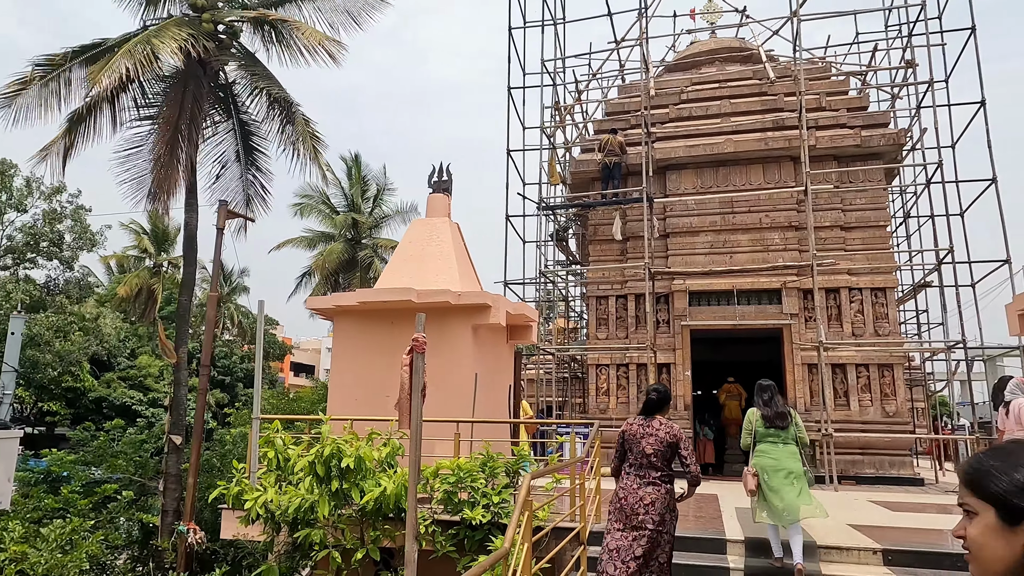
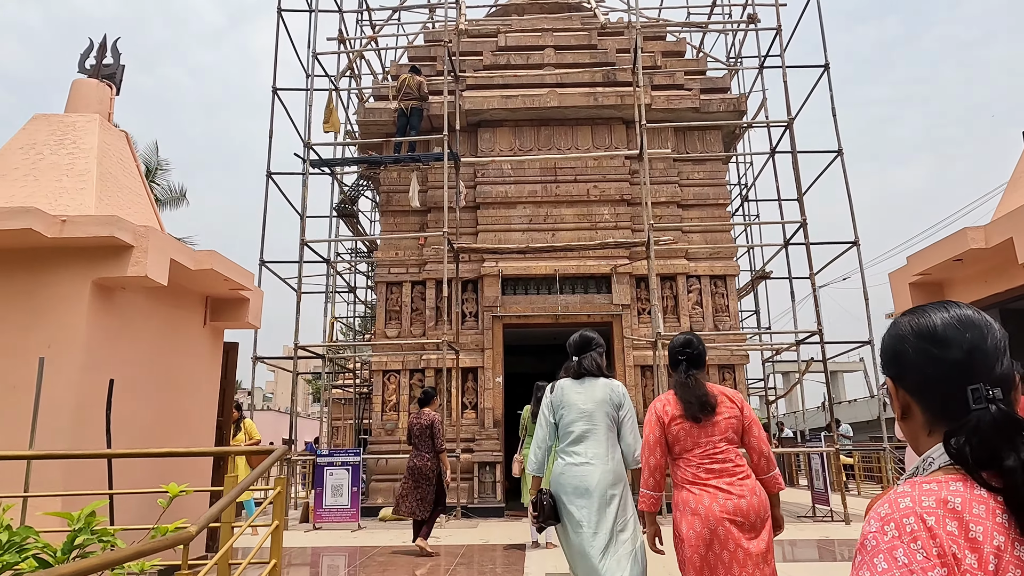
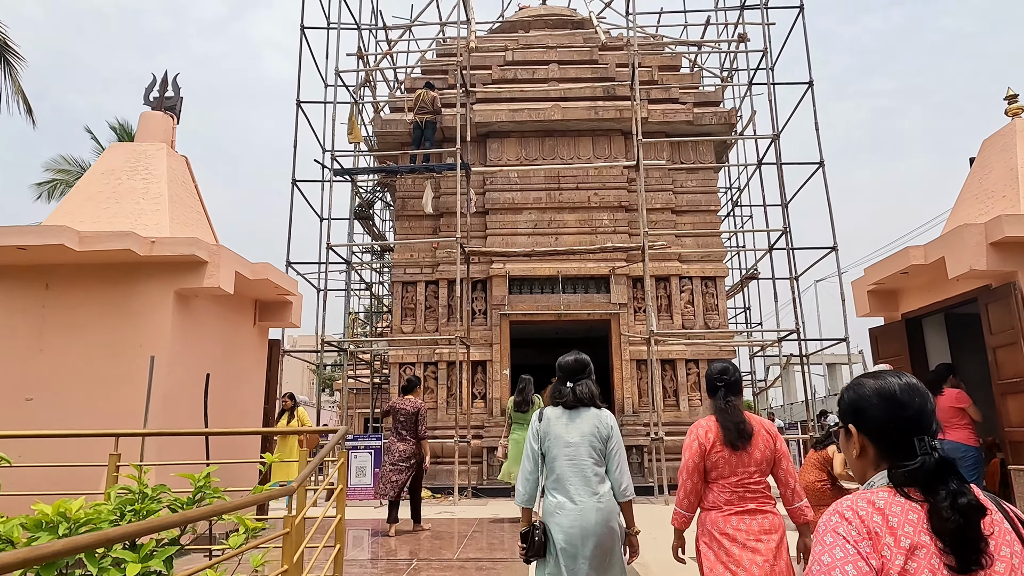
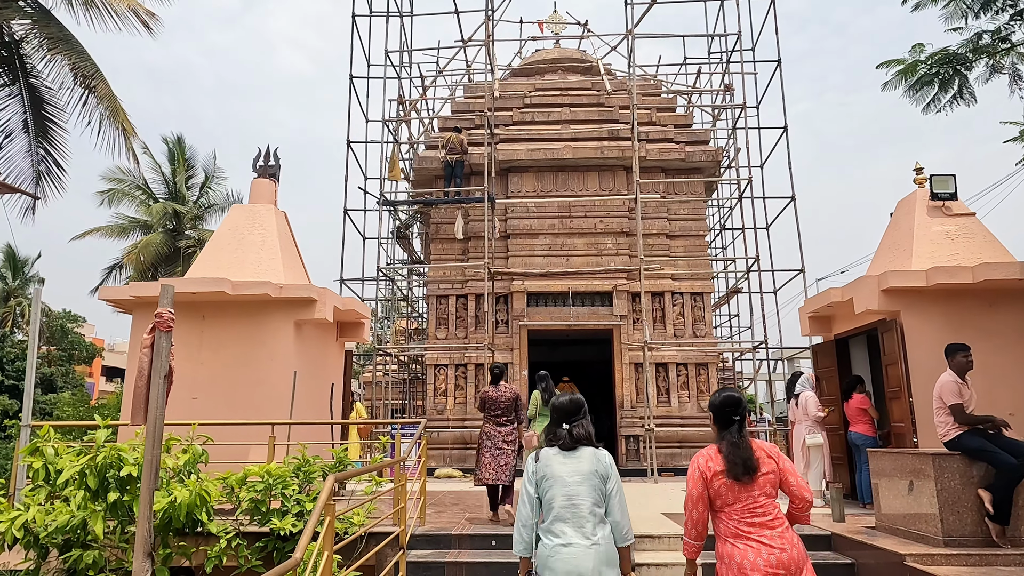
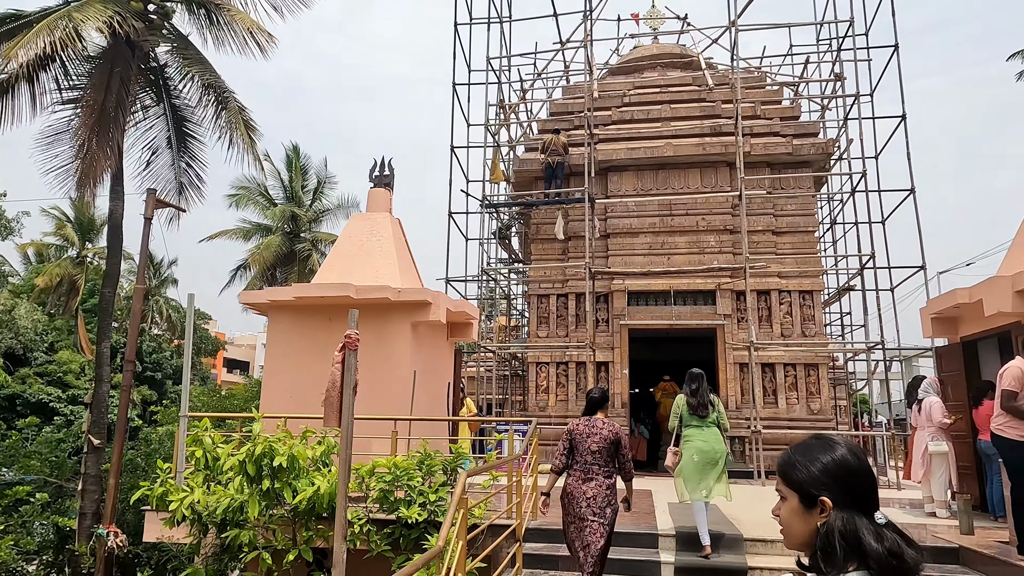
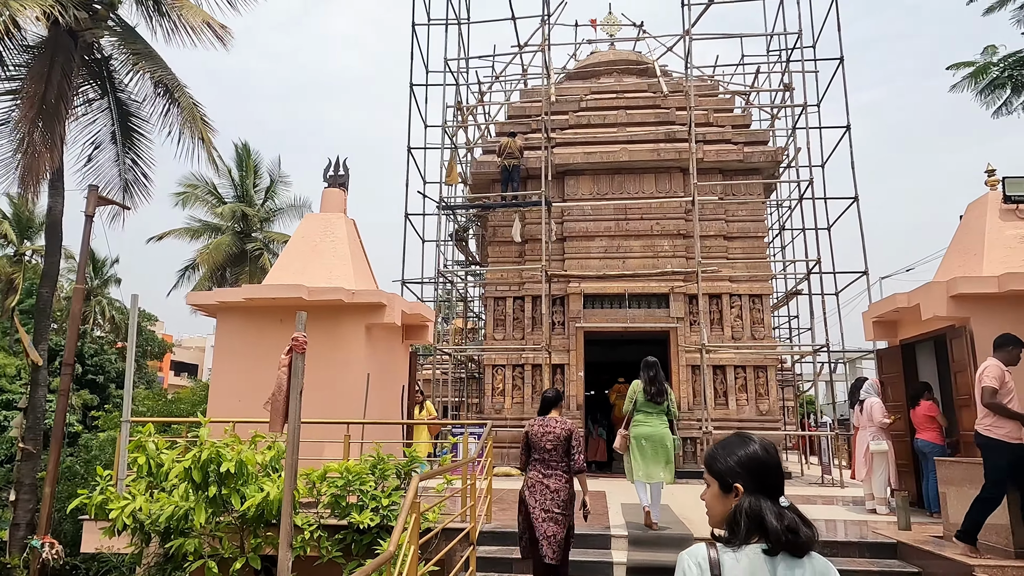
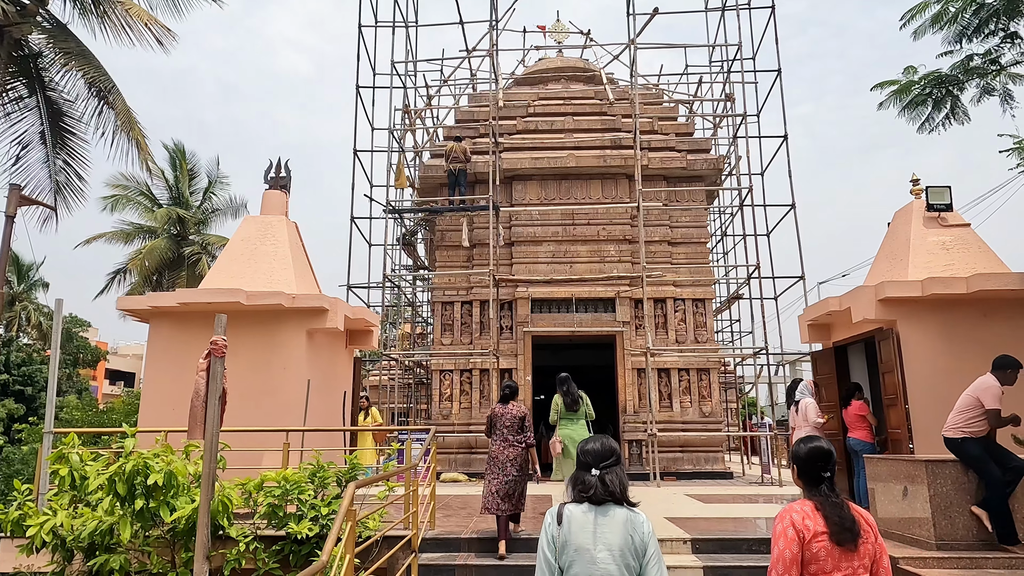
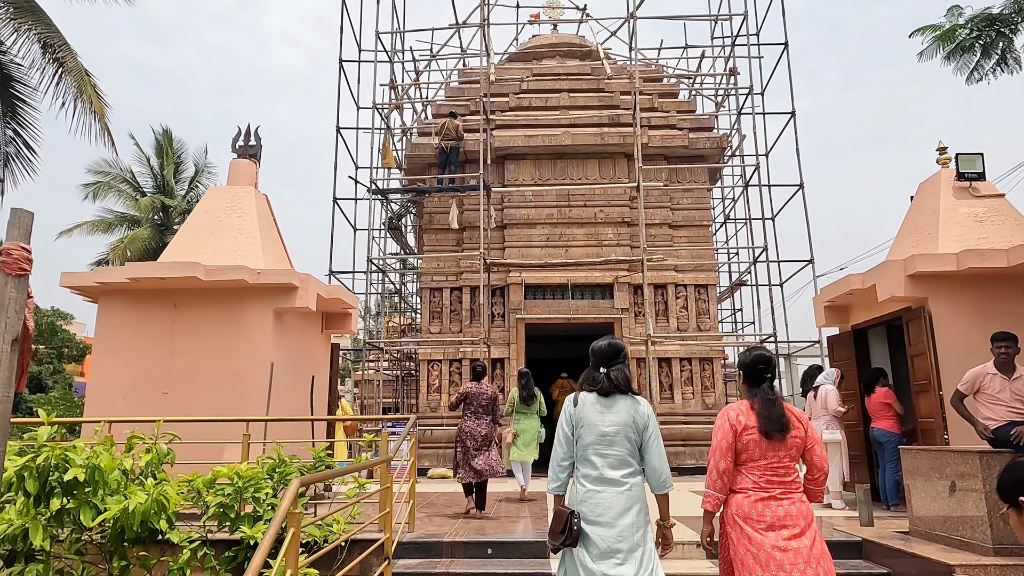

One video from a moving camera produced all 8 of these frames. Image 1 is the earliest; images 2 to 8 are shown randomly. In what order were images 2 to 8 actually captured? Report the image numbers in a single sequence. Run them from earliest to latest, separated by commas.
5, 6, 7, 4, 8, 3, 2
